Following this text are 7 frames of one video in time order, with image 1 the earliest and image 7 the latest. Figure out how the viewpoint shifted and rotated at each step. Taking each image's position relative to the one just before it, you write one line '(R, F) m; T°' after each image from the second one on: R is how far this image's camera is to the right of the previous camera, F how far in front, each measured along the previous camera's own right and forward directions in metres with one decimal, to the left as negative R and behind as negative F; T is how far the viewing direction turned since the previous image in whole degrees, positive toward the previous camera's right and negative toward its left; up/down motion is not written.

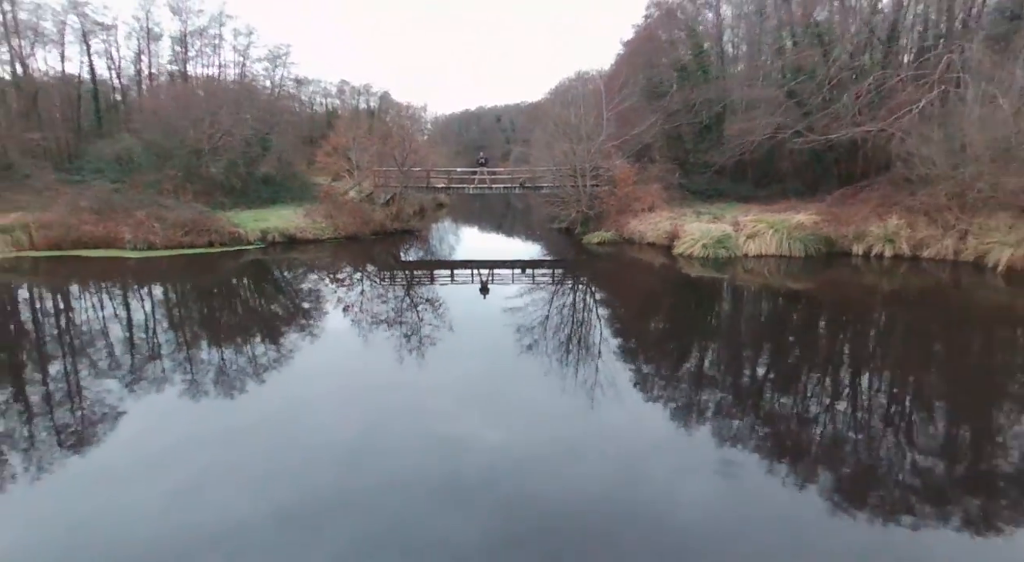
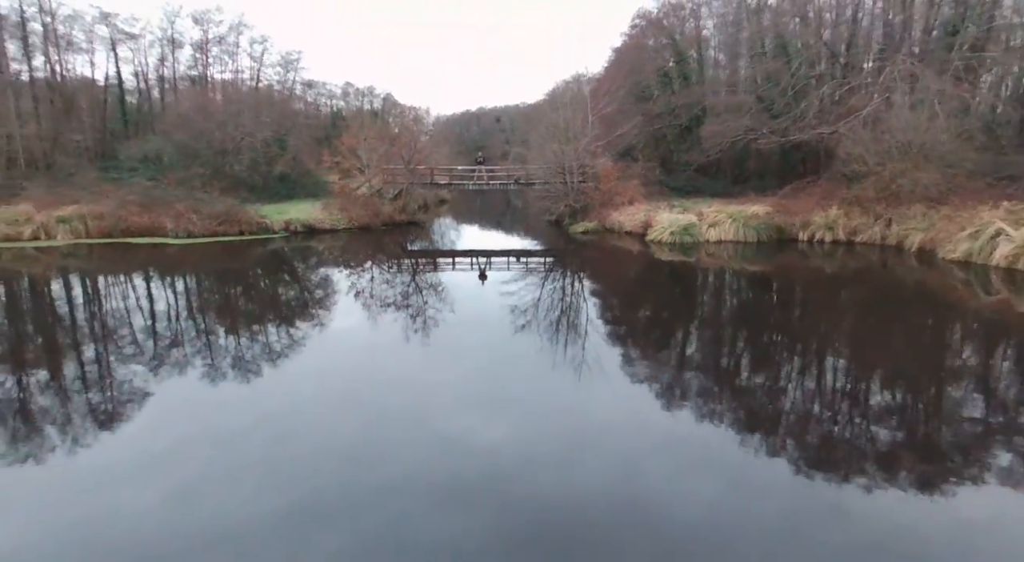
(+0.2, -2.3) m; 0°
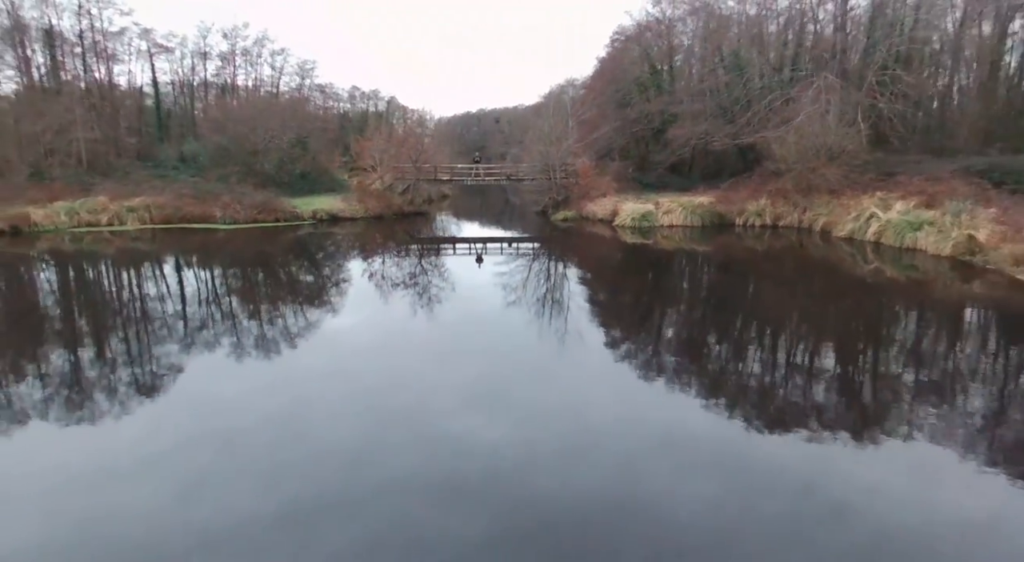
(+0.3, -3.8) m; 0°
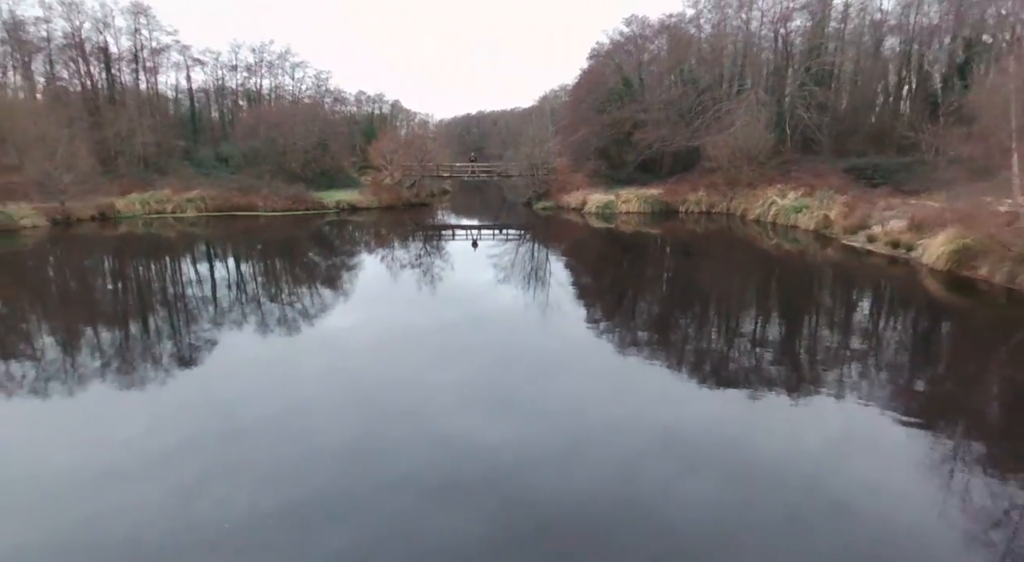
(+0.5, -4.9) m; 0°
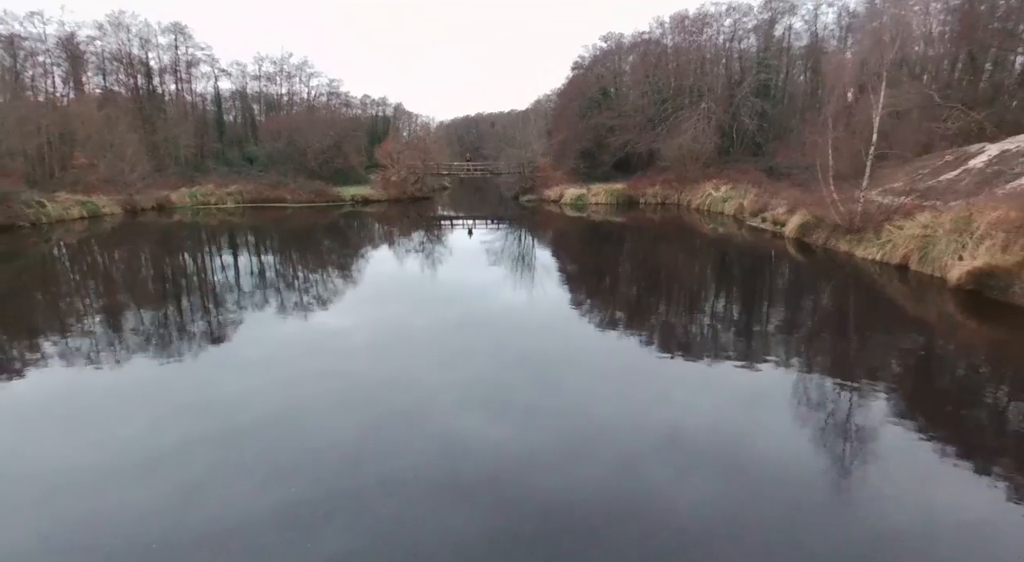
(+0.6, -4.9) m; 0°
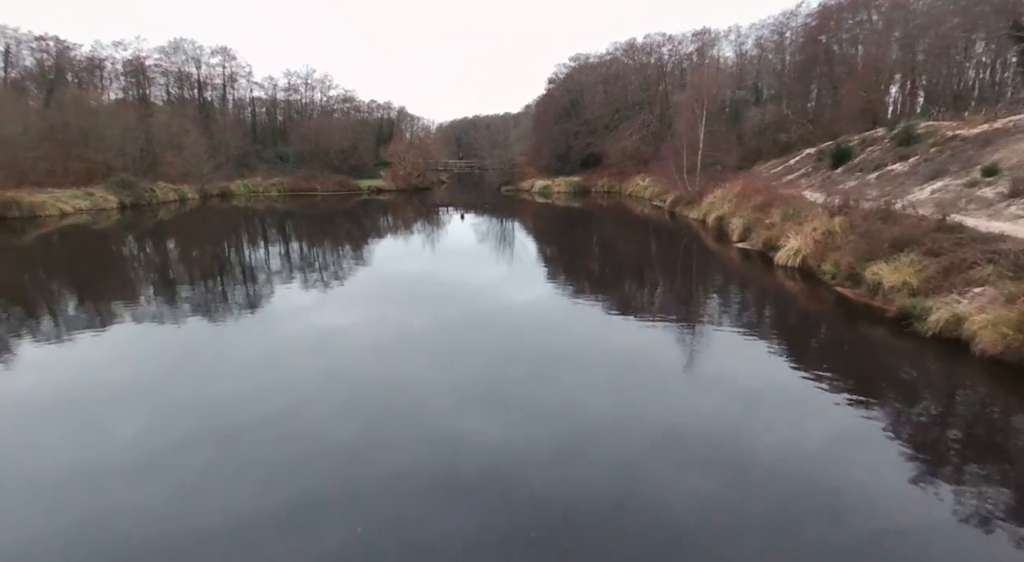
(+1.2, -8.7) m; 0°
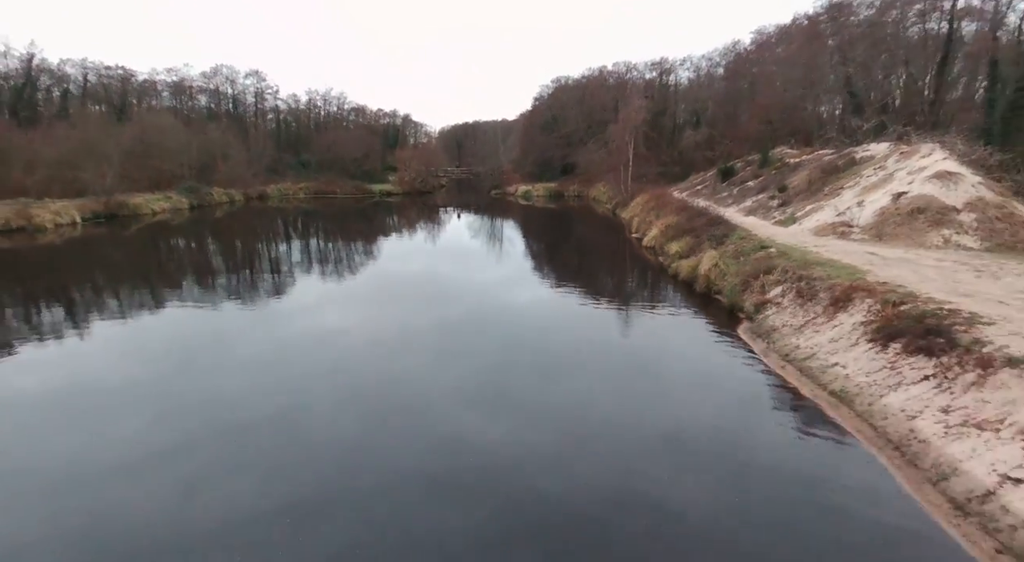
(+1.1, -7.9) m; 0°
